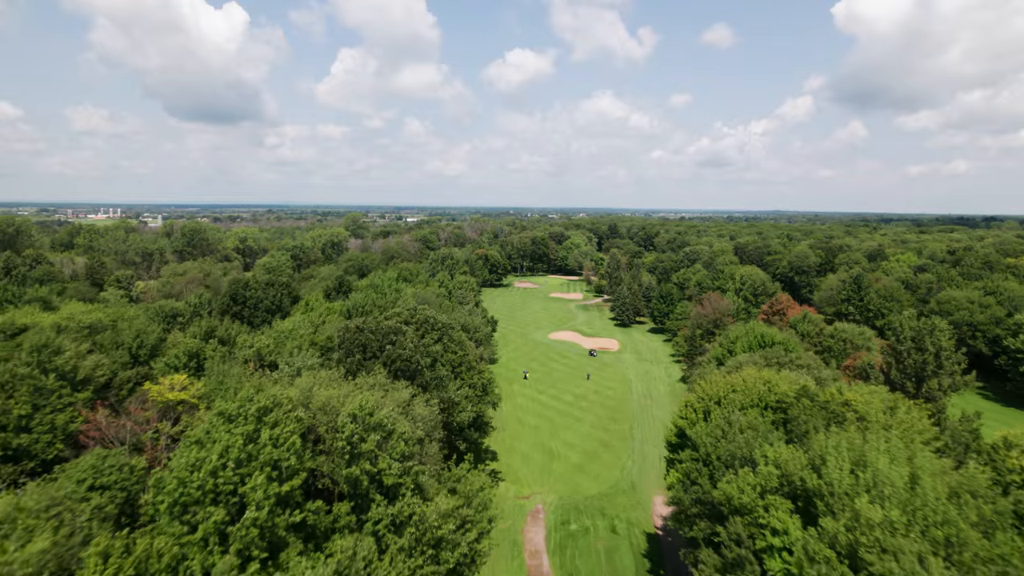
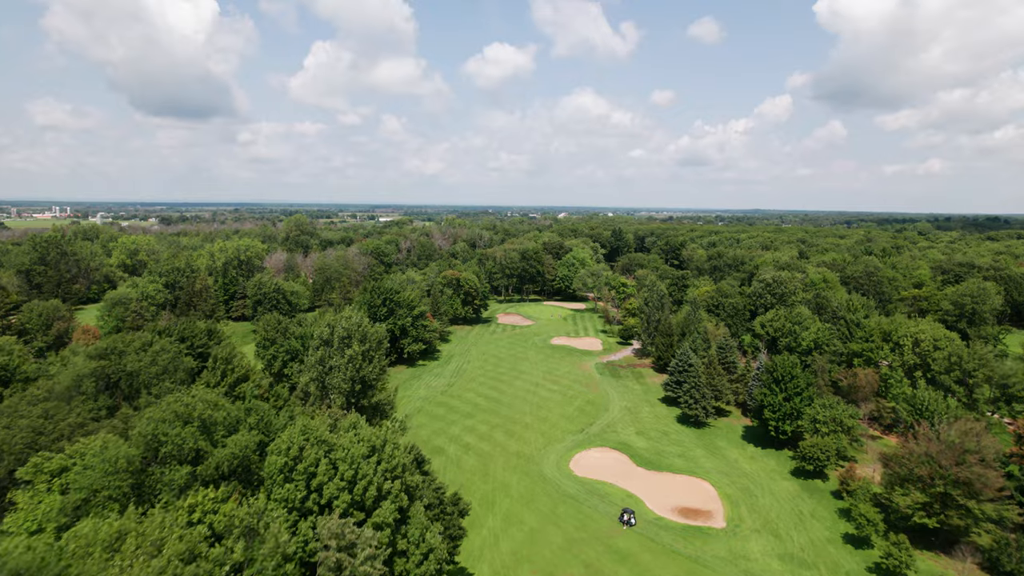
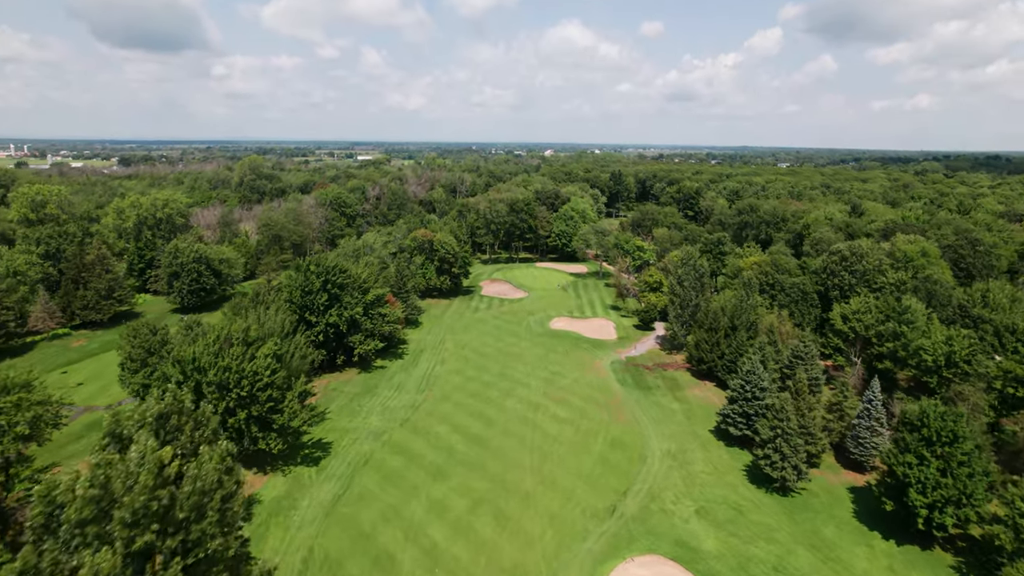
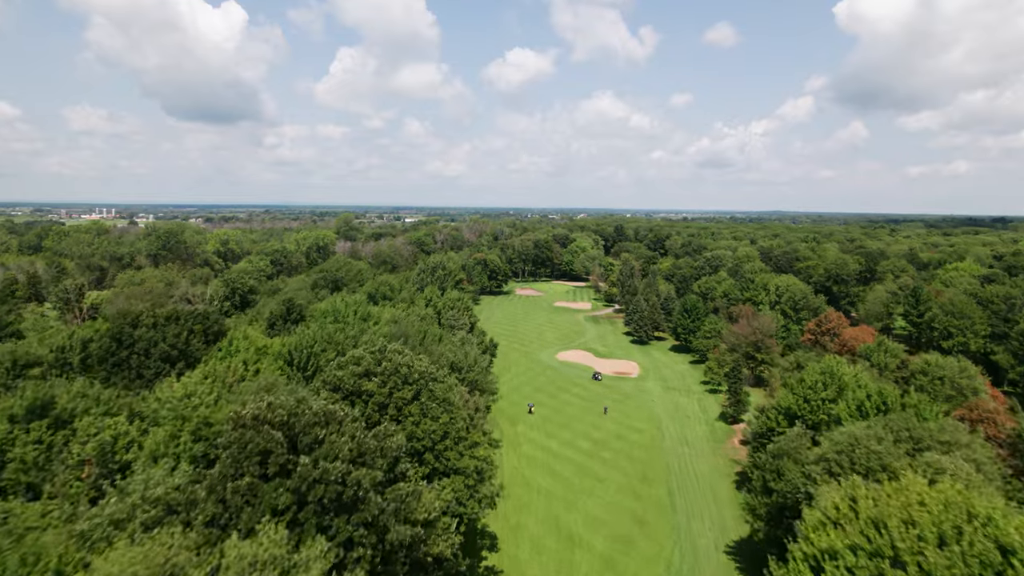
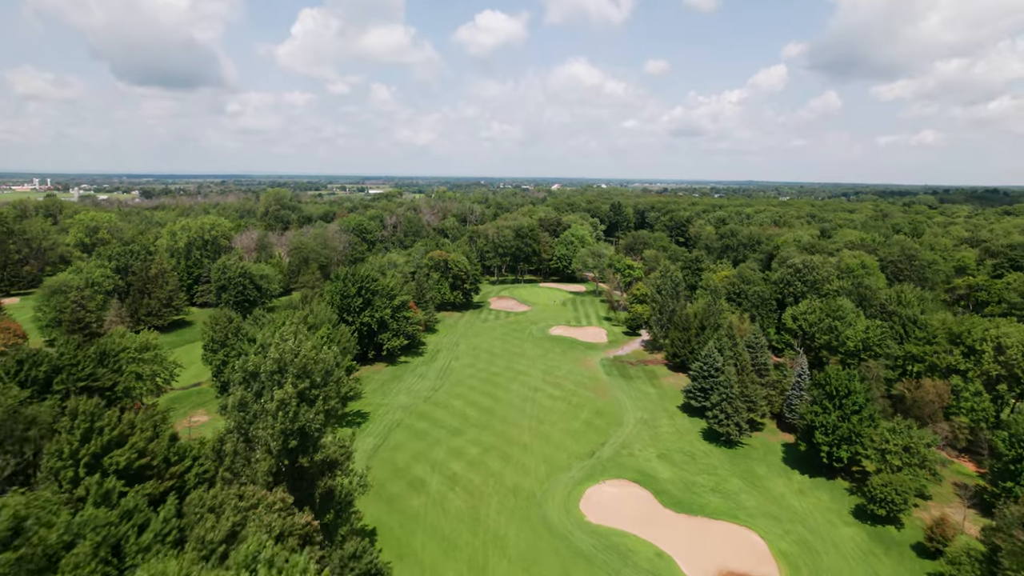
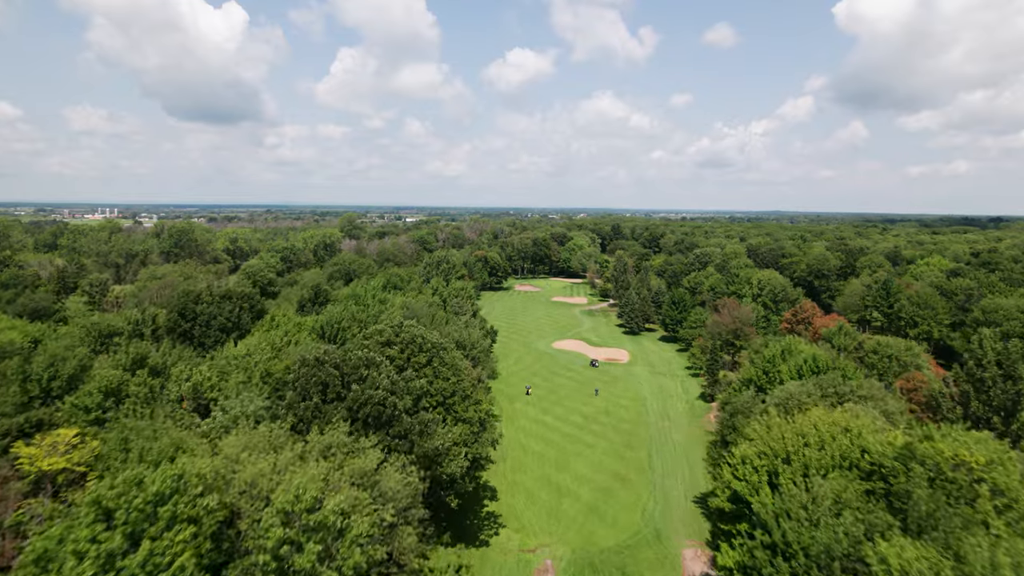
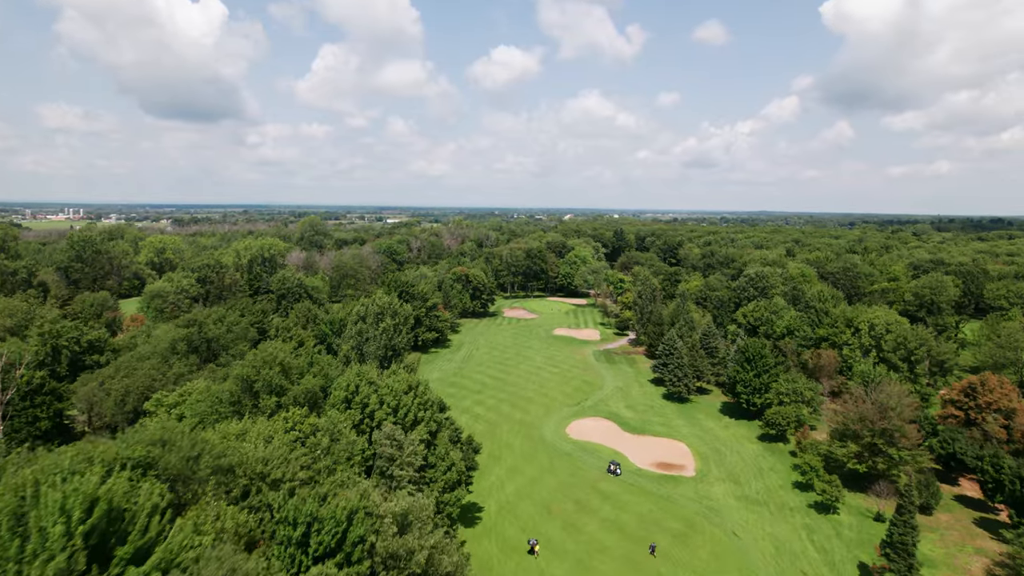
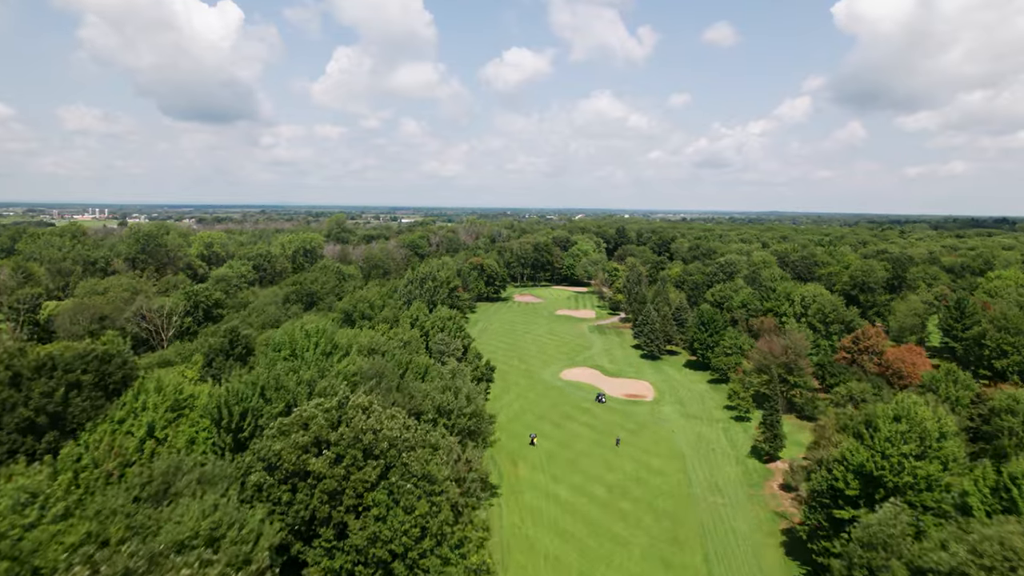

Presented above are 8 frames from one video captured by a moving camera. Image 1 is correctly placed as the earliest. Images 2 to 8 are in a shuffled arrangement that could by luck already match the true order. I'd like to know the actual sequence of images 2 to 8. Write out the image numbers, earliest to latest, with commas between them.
6, 4, 8, 7, 2, 5, 3
